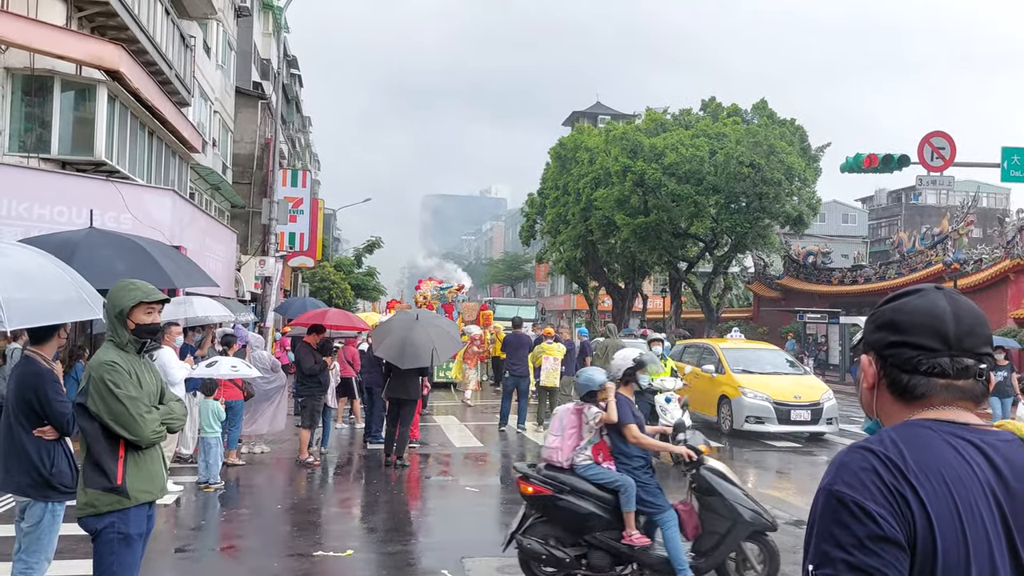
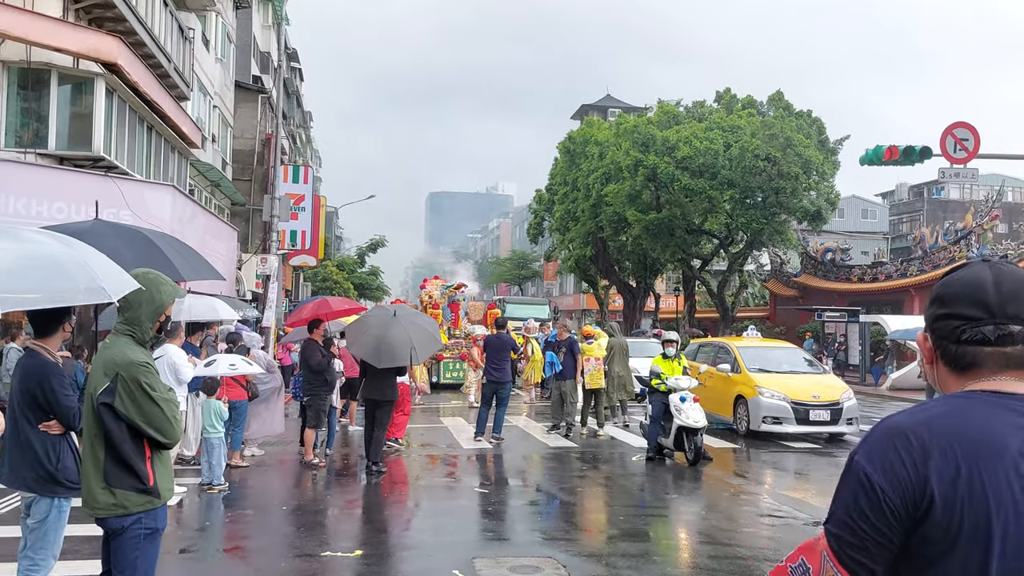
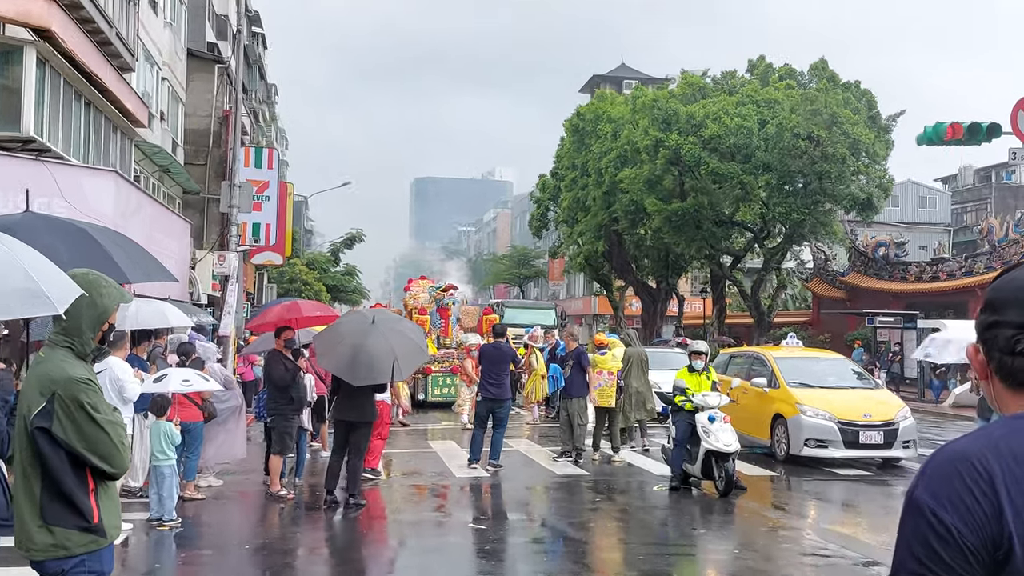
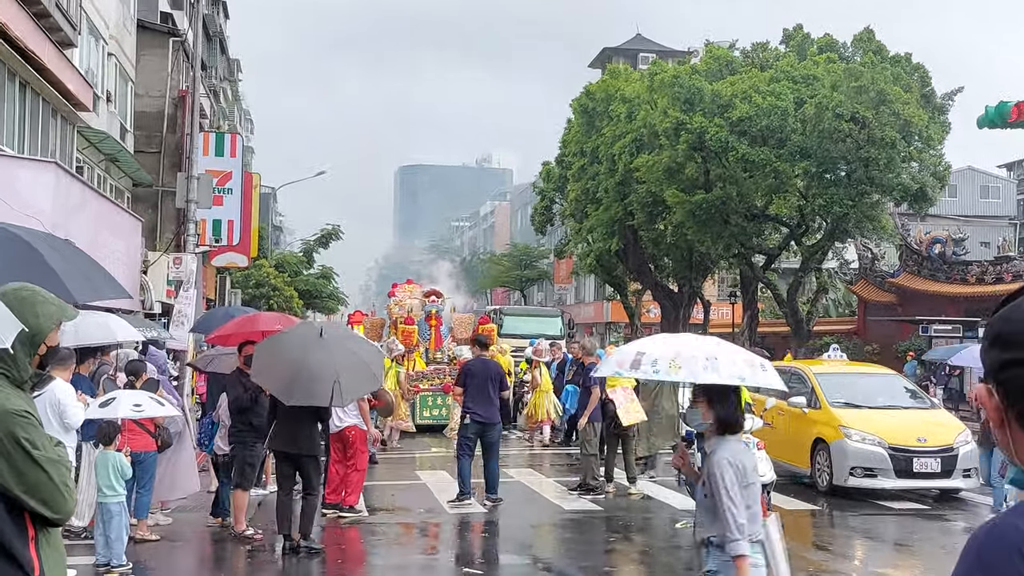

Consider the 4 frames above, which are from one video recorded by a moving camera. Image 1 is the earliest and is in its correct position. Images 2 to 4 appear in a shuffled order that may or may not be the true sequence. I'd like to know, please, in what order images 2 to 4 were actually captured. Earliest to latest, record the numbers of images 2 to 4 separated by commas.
2, 3, 4
